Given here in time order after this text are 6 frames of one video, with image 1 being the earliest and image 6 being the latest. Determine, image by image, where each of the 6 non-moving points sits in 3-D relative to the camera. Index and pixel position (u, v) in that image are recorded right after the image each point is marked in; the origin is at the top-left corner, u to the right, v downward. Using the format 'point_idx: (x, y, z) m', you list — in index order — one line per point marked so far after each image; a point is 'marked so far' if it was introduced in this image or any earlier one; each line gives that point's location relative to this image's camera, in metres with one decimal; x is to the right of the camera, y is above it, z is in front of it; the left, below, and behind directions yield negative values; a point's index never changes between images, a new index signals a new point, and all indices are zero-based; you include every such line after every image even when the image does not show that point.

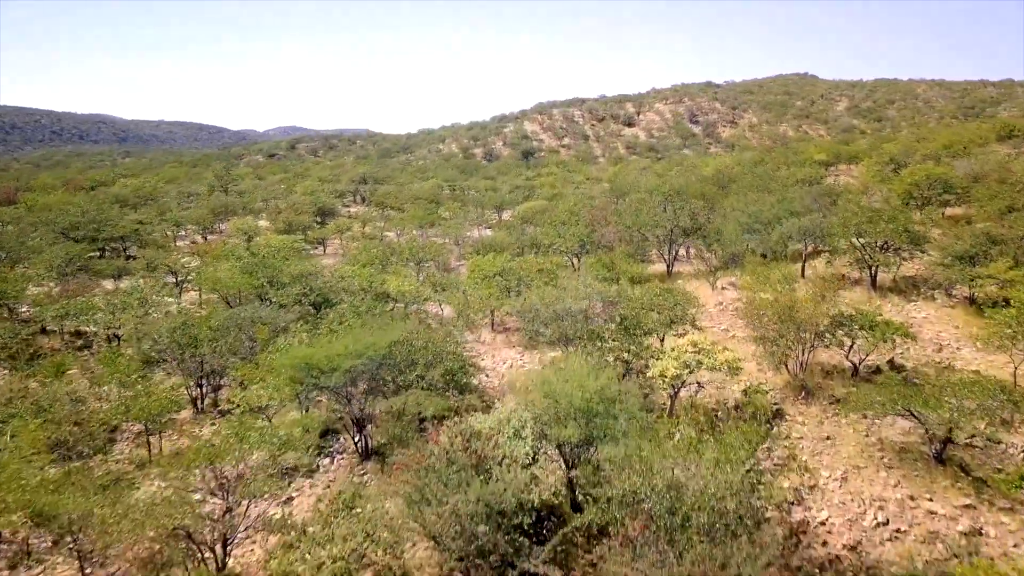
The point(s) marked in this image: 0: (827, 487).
0: (+4.8, -3.0, +10.6) m
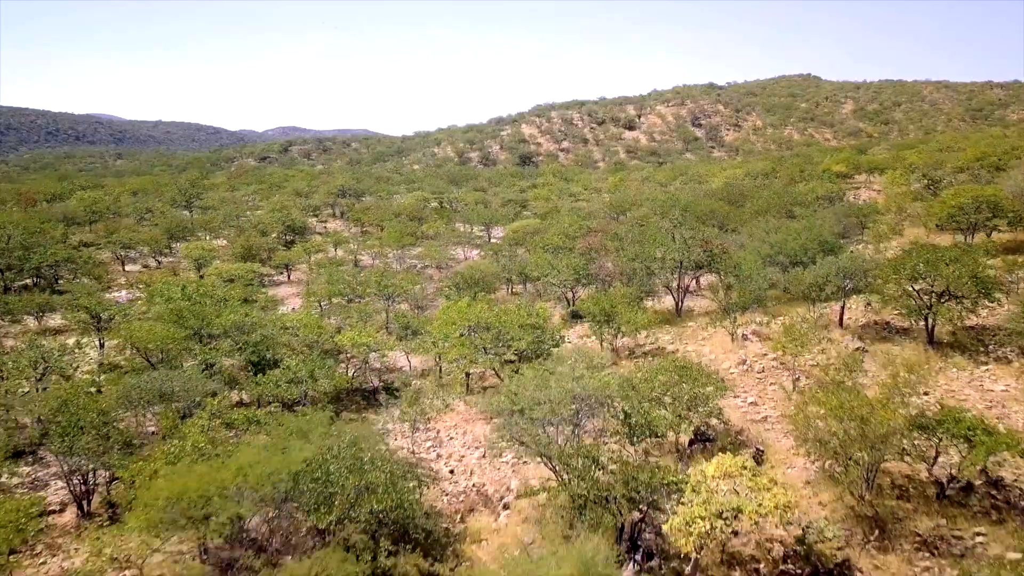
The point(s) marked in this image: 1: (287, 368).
0: (+4.2, -4.4, +6.9) m
1: (-5.4, -1.9, +16.4) m
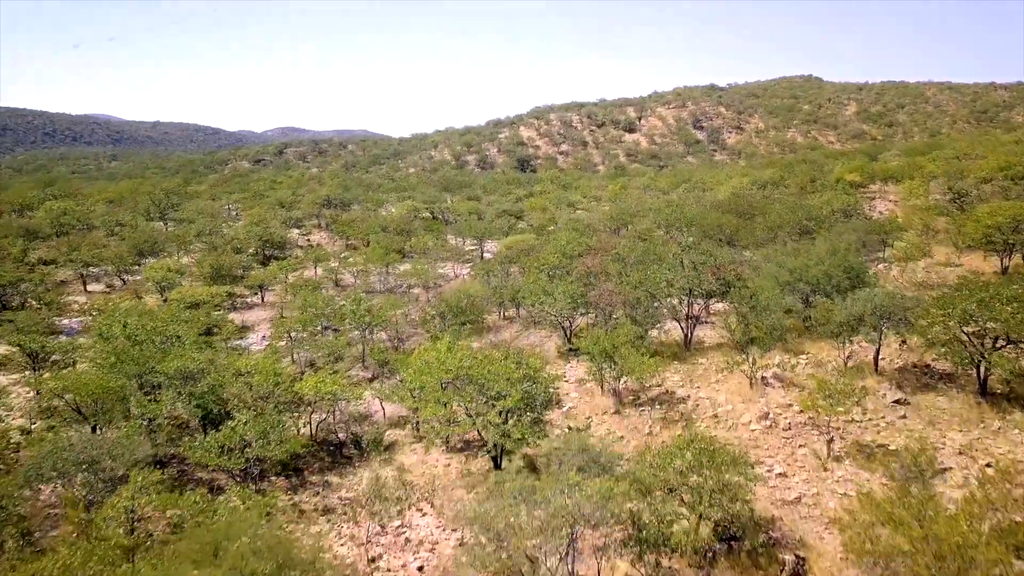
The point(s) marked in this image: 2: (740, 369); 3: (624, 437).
0: (+4.0, -5.3, +4.5) m
1: (-5.7, -2.8, +14.0) m
2: (+5.9, -2.1, +17.7) m
3: (+2.5, -3.3, +15.2) m
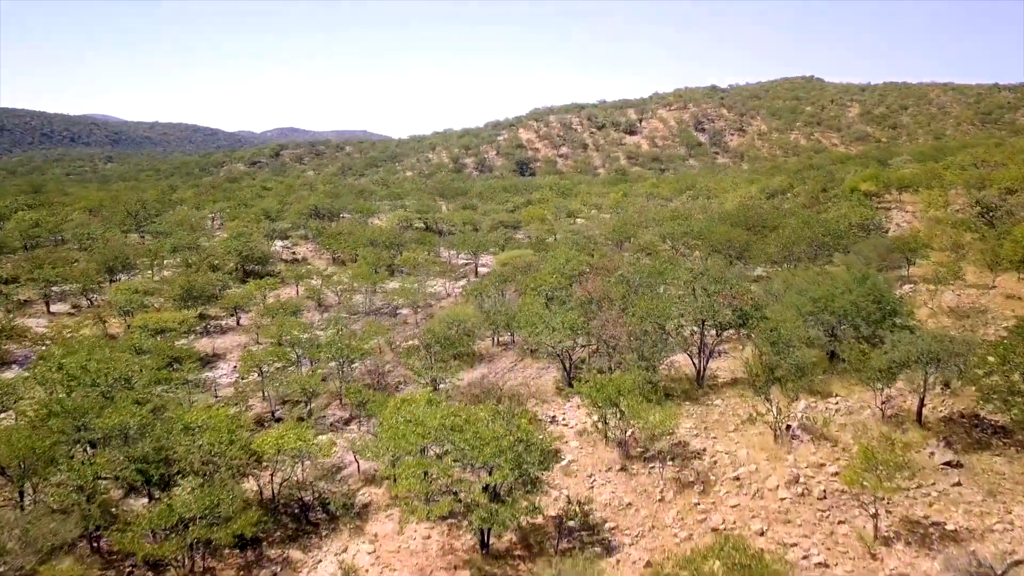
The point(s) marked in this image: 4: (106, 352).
0: (+3.8, -6.1, +2.5) m
1: (-5.8, -3.6, +12.0) m
2: (+5.7, -2.9, +15.7) m
3: (+2.3, -4.1, +13.1) m
4: (-11.6, -1.7, +19.7) m
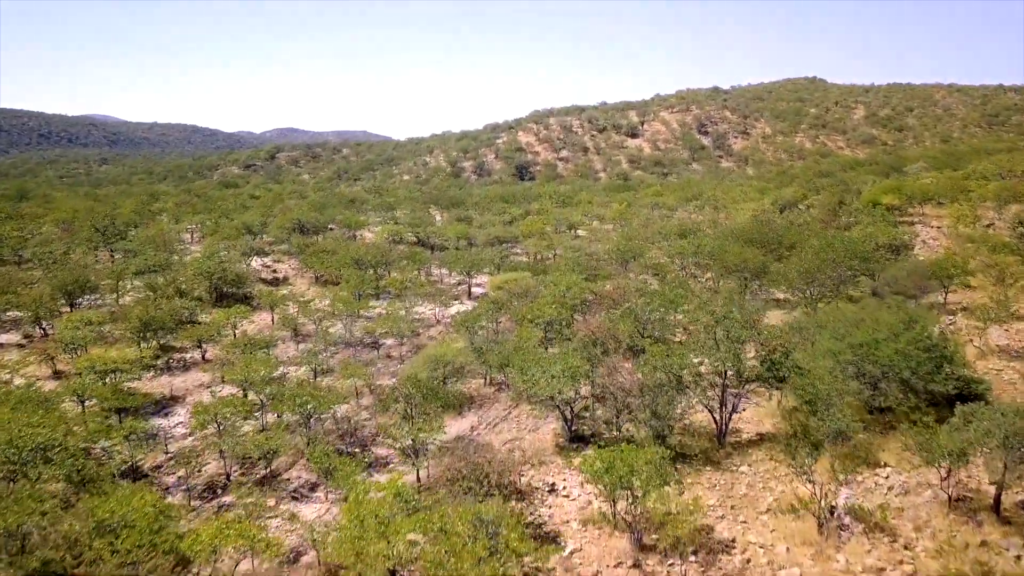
0: (+3.6, -7.1, 0.0) m
1: (-6.0, -4.6, +9.5) m
2: (+5.5, -4.0, +13.2) m
3: (+2.1, -5.2, +10.6) m
4: (-11.8, -2.7, +17.2) m
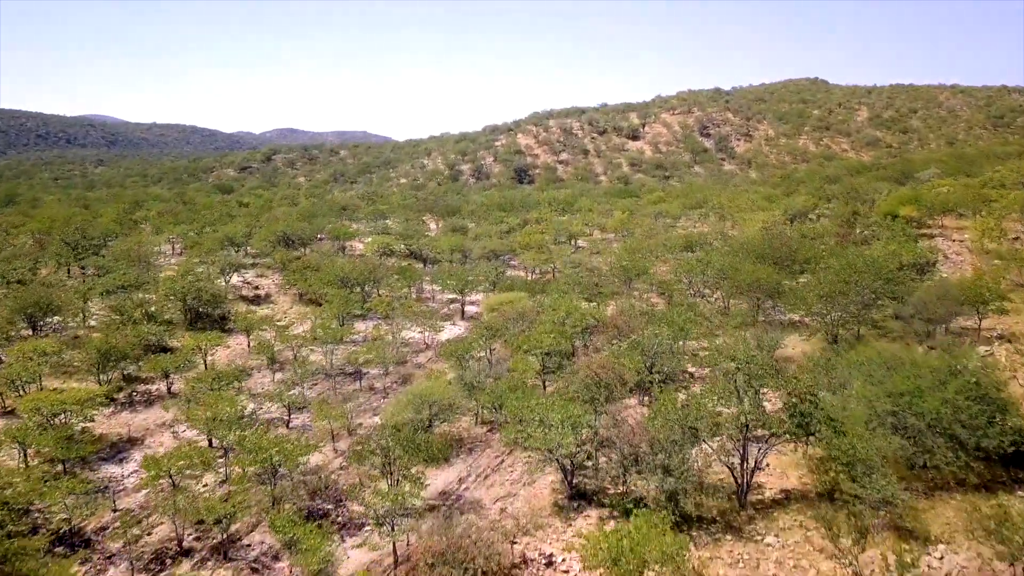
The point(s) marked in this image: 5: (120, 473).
0: (+3.4, -8.0, -2.0) m
1: (-6.2, -5.5, +7.5) m
2: (+5.3, -4.8, +11.2) m
3: (+1.9, -6.0, +8.6) m
4: (-11.9, -3.5, +15.2) m
5: (-9.6, -4.5, +17.1) m
